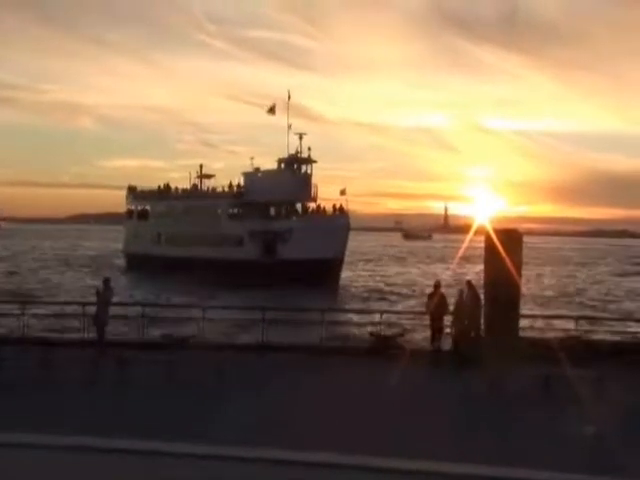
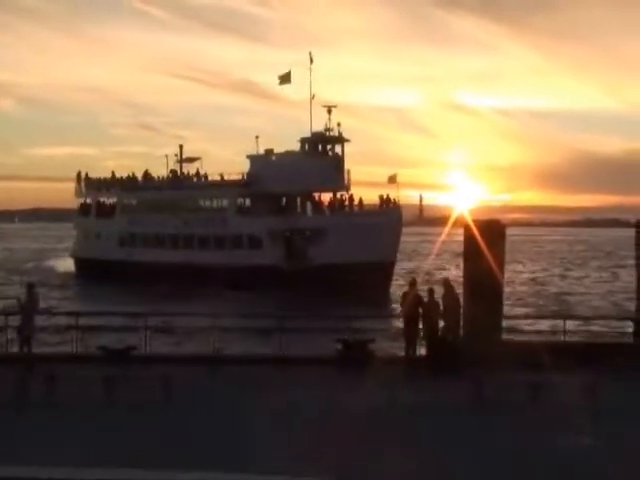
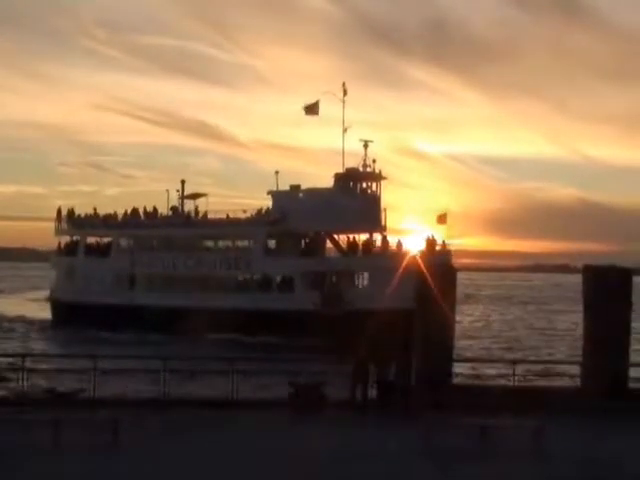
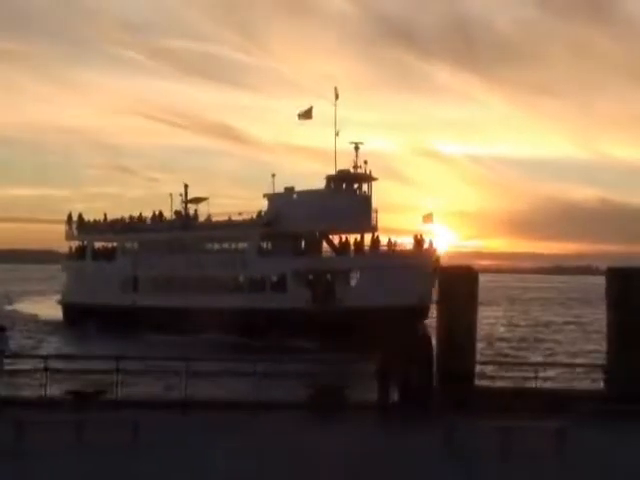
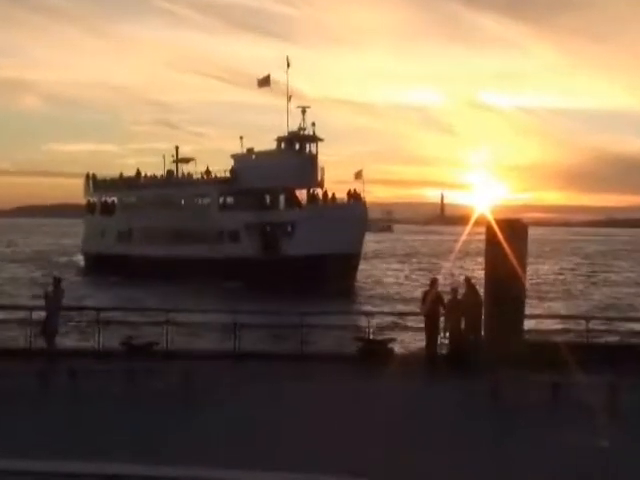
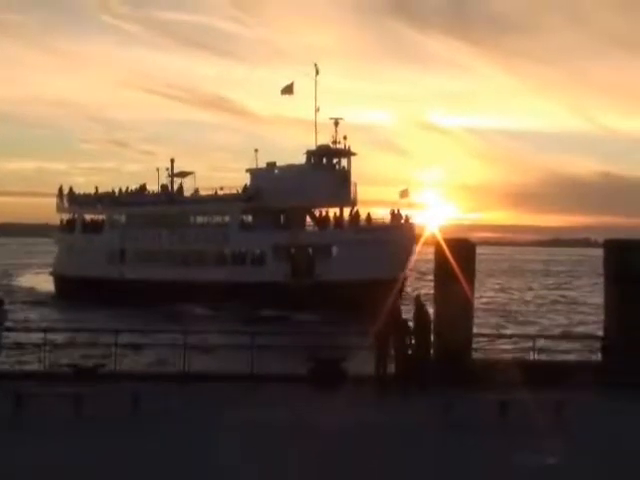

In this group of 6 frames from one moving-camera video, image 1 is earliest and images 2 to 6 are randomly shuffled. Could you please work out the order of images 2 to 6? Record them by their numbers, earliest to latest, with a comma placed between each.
5, 2, 6, 4, 3
